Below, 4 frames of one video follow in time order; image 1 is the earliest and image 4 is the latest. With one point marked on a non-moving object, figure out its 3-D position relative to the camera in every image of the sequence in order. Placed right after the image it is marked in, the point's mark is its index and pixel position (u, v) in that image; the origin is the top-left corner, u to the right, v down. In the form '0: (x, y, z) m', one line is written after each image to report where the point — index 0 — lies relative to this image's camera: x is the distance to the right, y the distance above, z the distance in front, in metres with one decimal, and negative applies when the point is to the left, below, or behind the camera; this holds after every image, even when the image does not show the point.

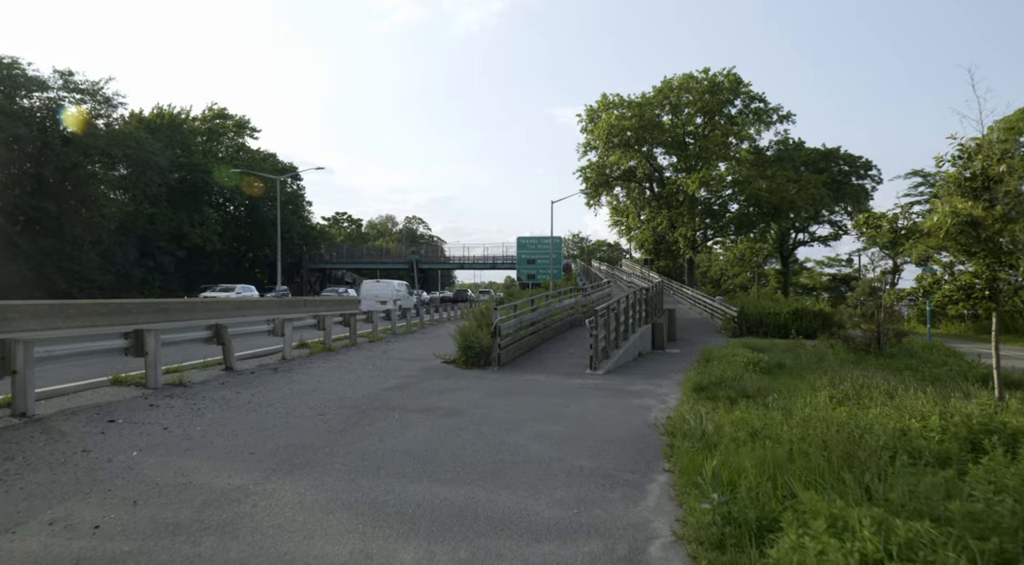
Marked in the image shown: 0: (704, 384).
0: (+3.1, -1.6, +10.4) m
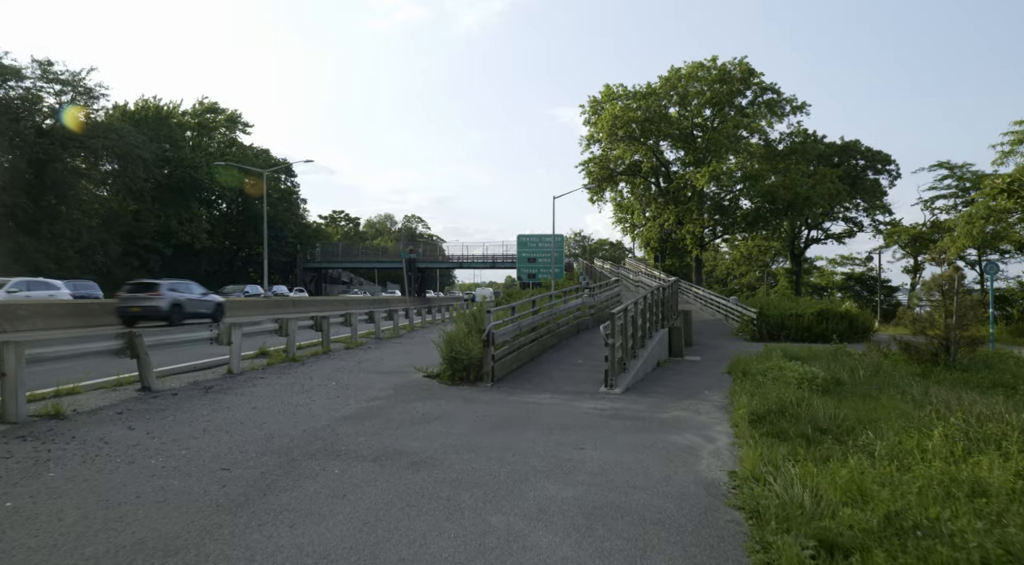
0: (+3.0, -1.6, +7.8) m
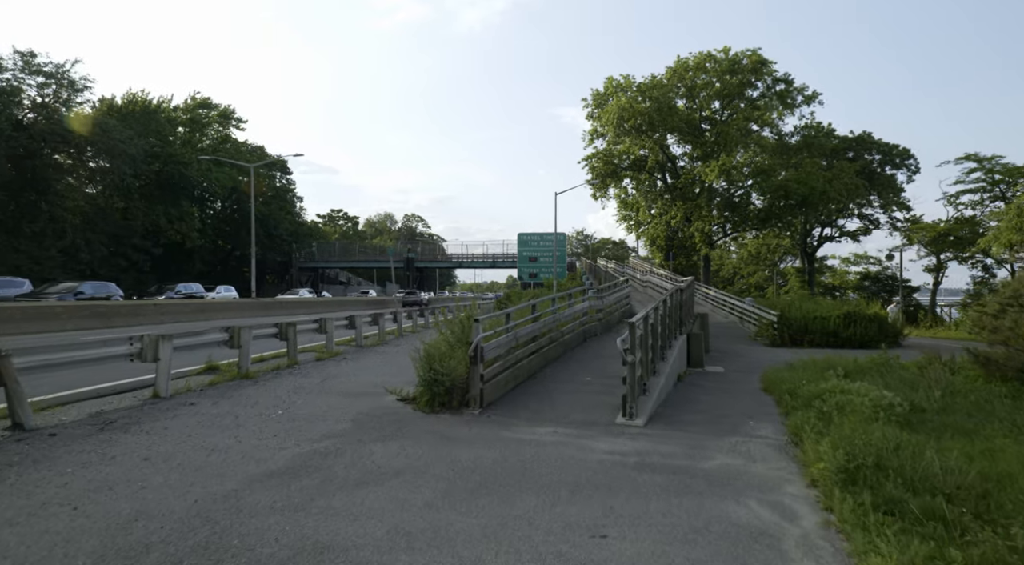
0: (+2.9, -1.6, +5.5) m
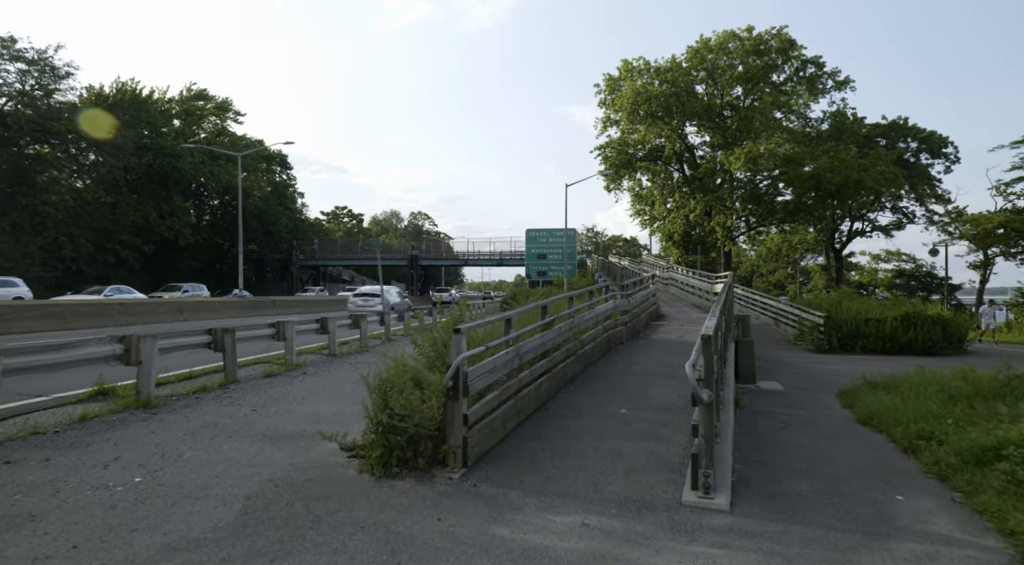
0: (+2.9, -1.5, +2.2) m
